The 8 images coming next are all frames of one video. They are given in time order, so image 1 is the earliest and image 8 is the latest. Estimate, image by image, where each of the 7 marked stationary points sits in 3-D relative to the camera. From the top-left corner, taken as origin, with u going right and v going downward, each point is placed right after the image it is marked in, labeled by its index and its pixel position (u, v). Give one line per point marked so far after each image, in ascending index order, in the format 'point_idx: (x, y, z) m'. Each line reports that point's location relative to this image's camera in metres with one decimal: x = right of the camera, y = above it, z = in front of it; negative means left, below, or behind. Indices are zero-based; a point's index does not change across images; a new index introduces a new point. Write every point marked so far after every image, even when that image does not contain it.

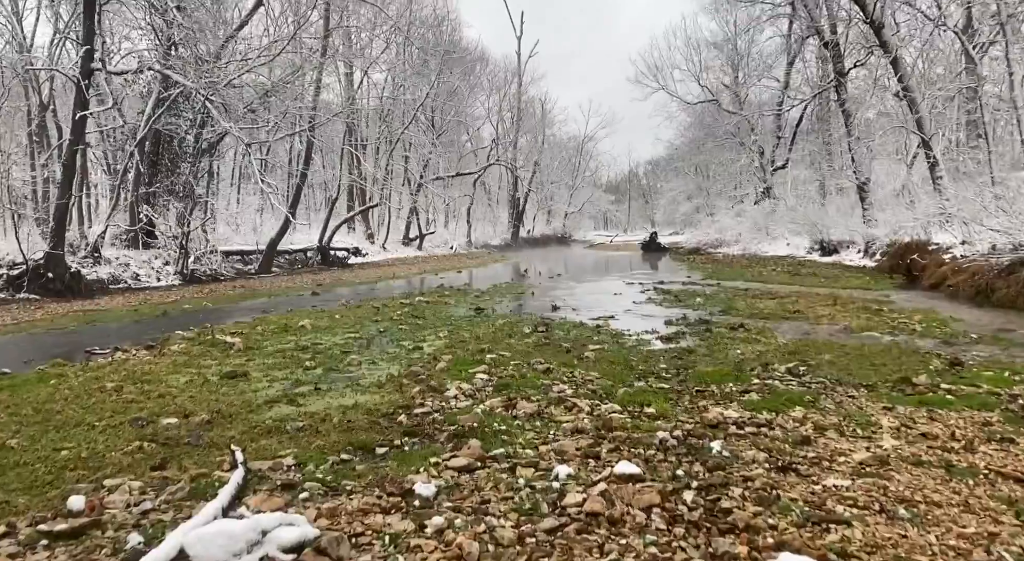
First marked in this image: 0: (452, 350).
0: (-0.9, -1.0, +9.6) m
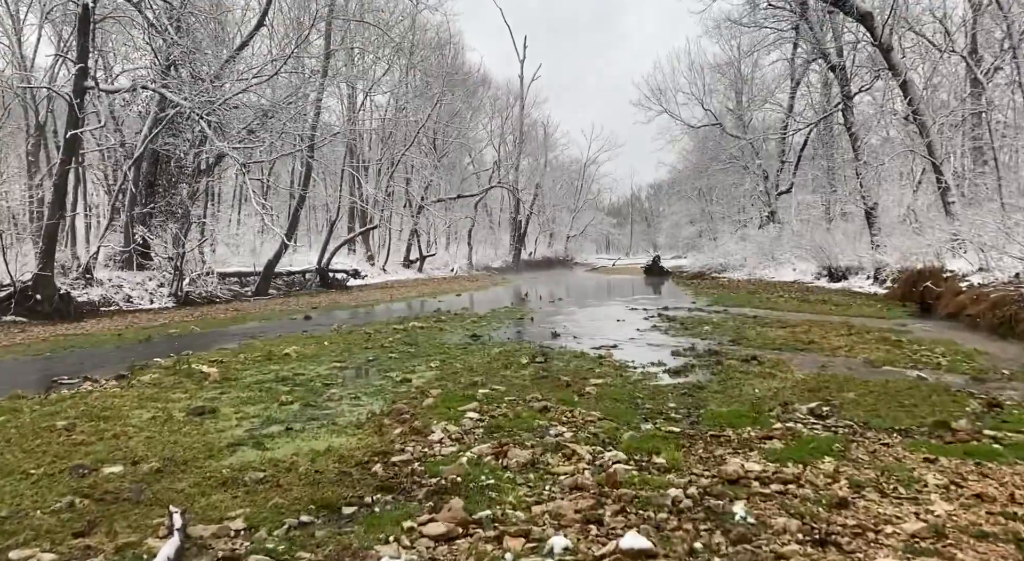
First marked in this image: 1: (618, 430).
0: (-0.9, -1.4, +8.8) m
1: (+1.0, -1.4, +6.4) m
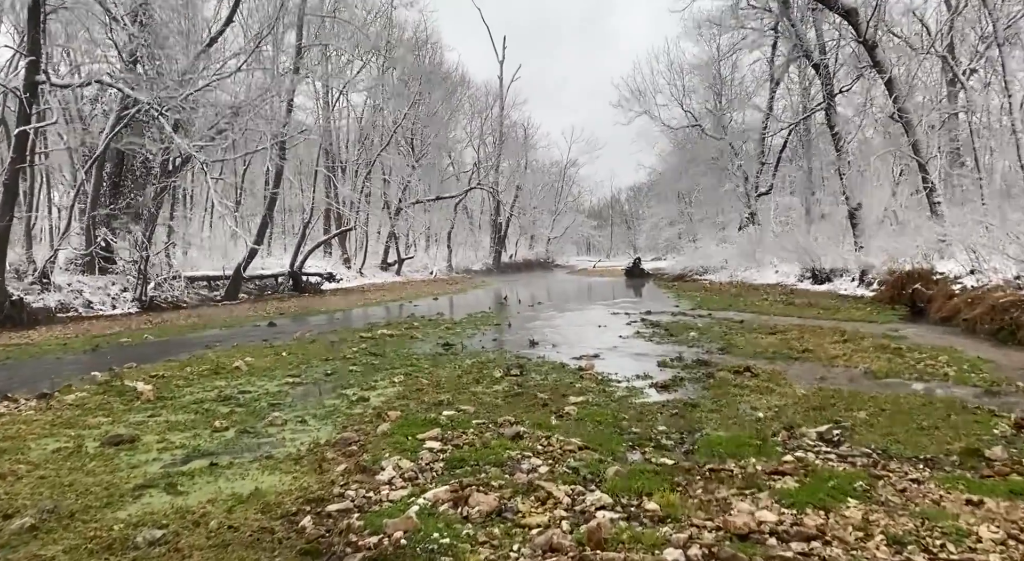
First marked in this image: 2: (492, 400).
0: (-1.3, -1.4, +7.8) m
1: (+0.7, -1.5, +5.5) m
2: (-0.2, -1.4, +7.9) m
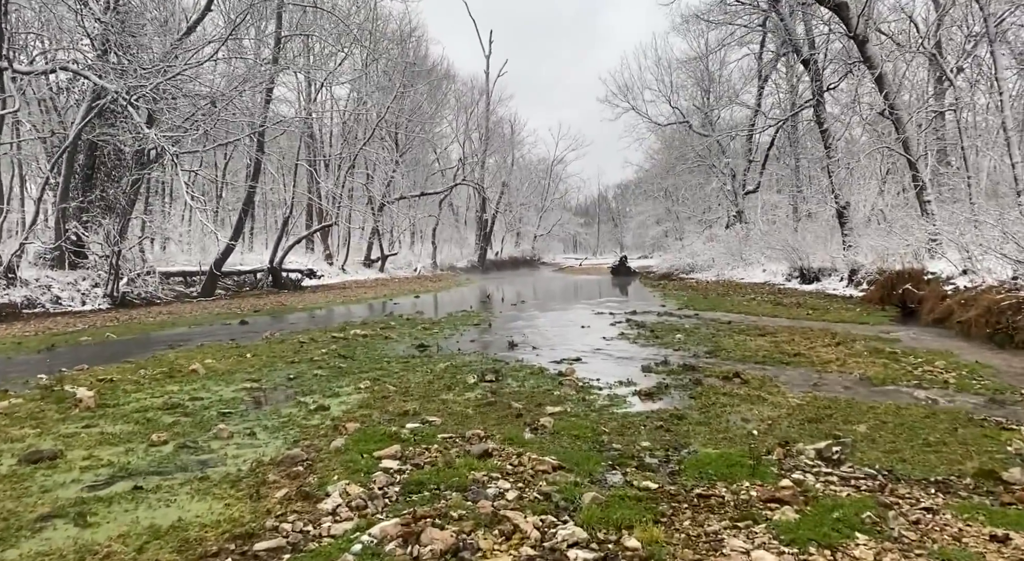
0: (-1.6, -1.4, +7.2) m
1: (+0.5, -1.5, +4.9) m
2: (-0.5, -1.4, +7.3) m
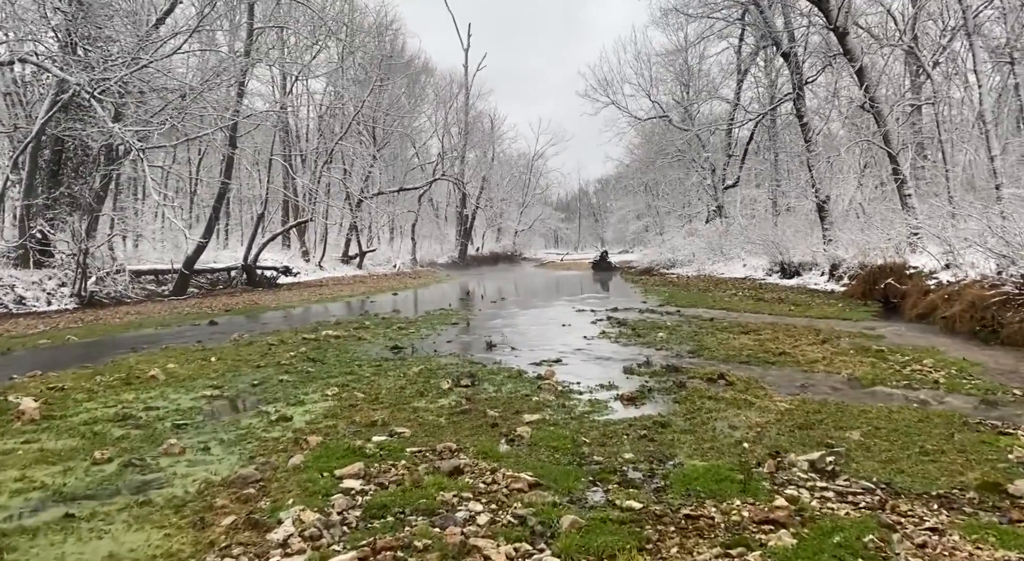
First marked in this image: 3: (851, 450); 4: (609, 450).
0: (-1.8, -1.4, +6.7) m
1: (+0.3, -1.5, +4.5) m
2: (-0.8, -1.4, +6.8) m
3: (+2.8, -1.4, +5.6) m
4: (+0.8, -1.4, +5.8) m
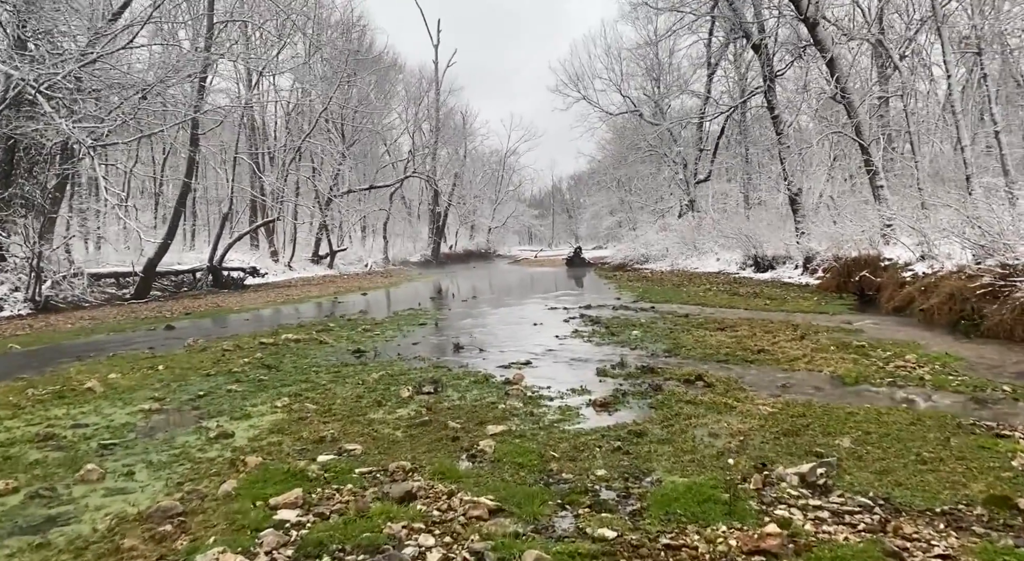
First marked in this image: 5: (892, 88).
0: (-2.2, -1.5, +6.1) m
1: (0.0, -1.5, +3.9) m
2: (-1.1, -1.4, +6.2) m
3: (+2.5, -1.4, +5.1) m
4: (+0.5, -1.4, +5.2) m
5: (+11.4, +5.7, +20.1) m
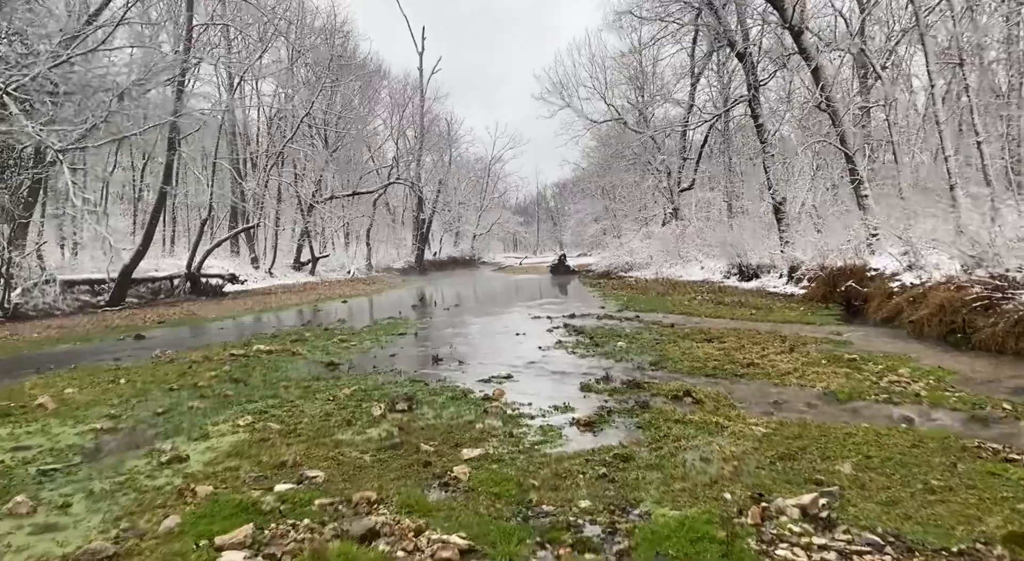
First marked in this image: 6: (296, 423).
0: (-2.3, -1.6, +5.6) m
1: (-0.1, -1.6, +3.5) m
2: (-1.3, -1.5, +5.8) m
3: (+2.3, -1.5, +4.8) m
4: (+0.4, -1.5, +4.8) m
5: (+10.9, +5.4, +20.0) m
6: (-2.3, -1.5, +7.1) m
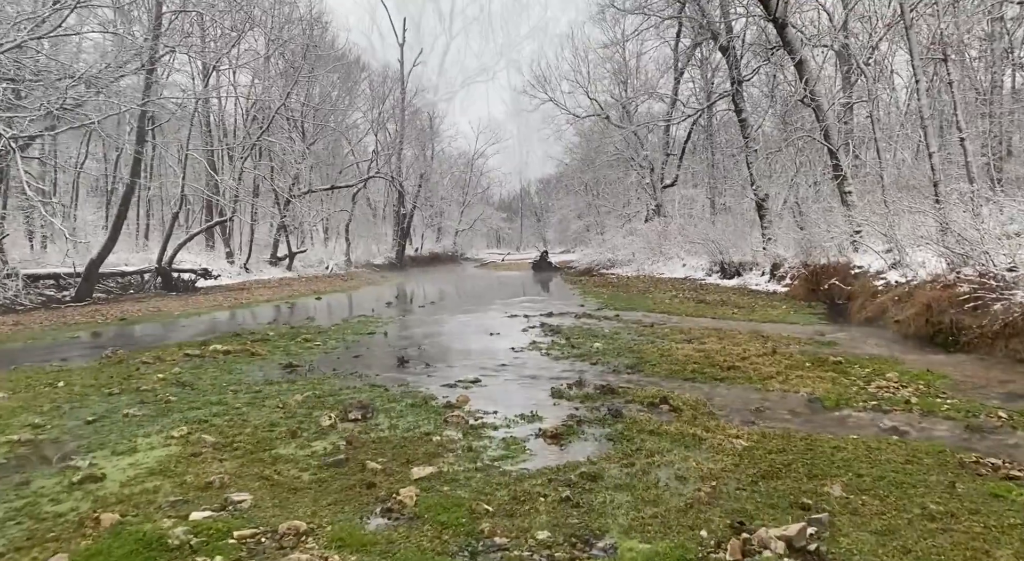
0: (-2.7, -1.5, +5.0) m
1: (-0.4, -1.6, +2.9) m
2: (-1.7, -1.5, +5.2) m
3: (+2.0, -1.5, +4.2) m
4: (0.0, -1.5, +4.2) m
5: (+10.2, +5.5, +19.7) m
6: (-2.6, -1.5, +6.5) m
